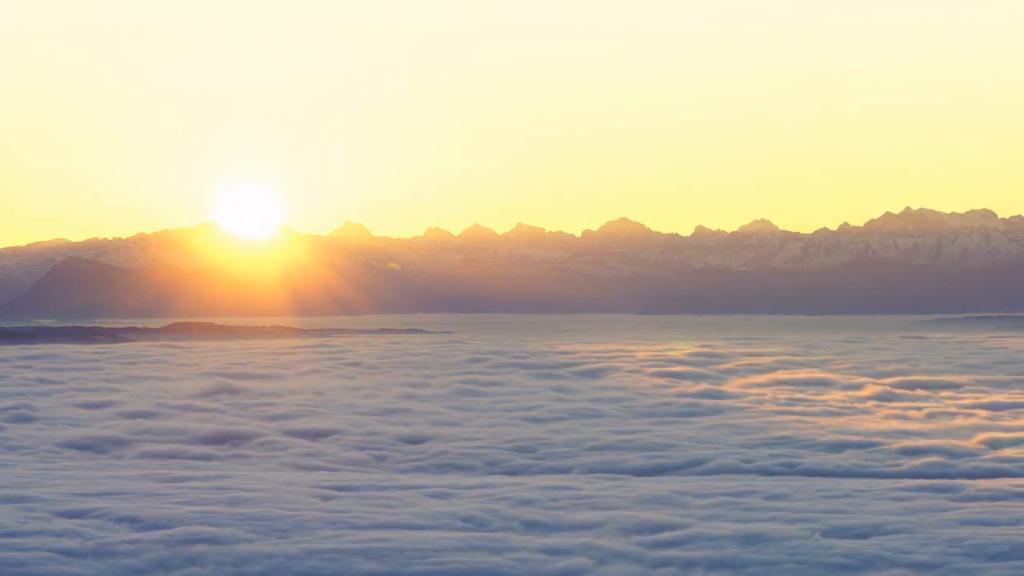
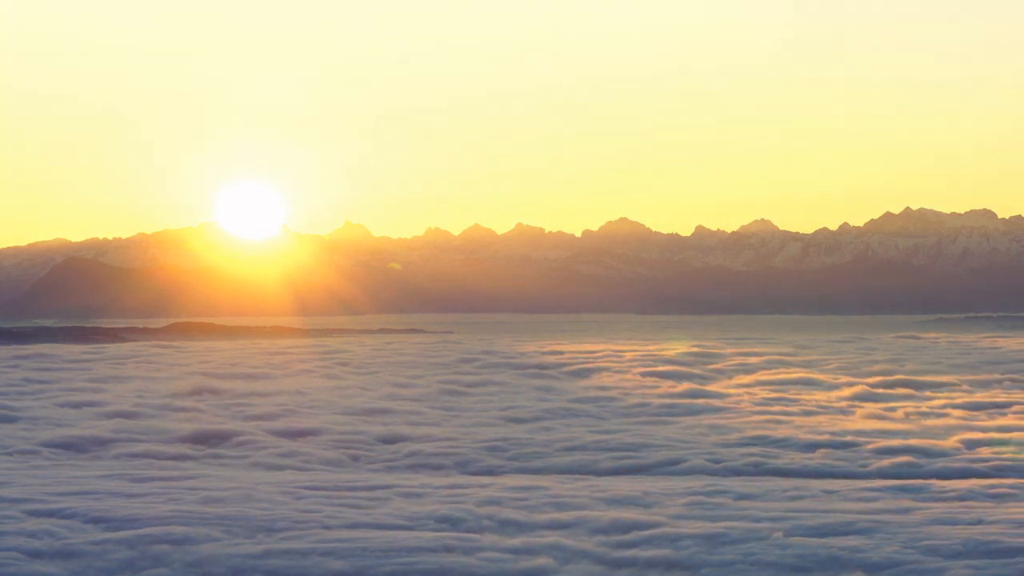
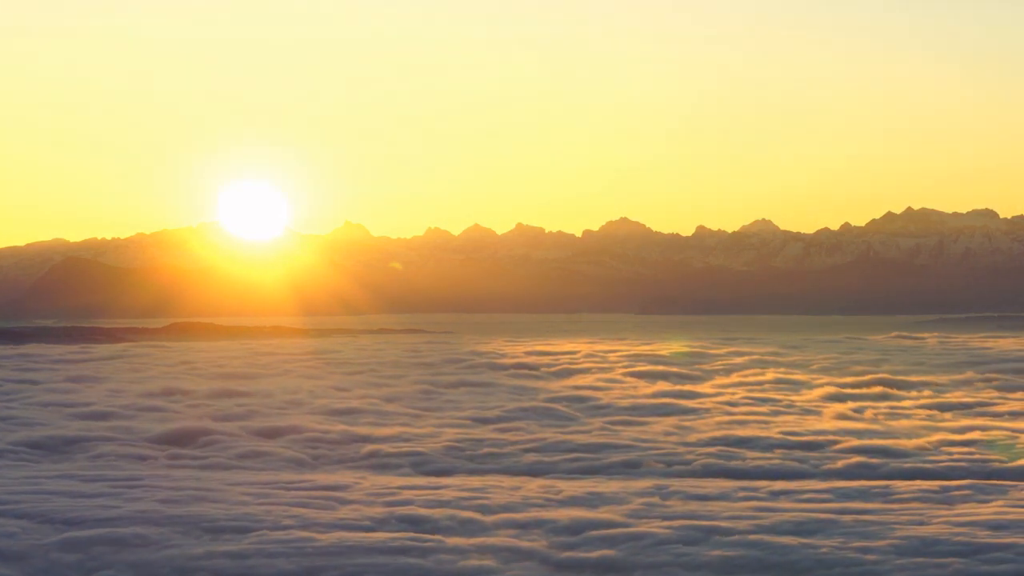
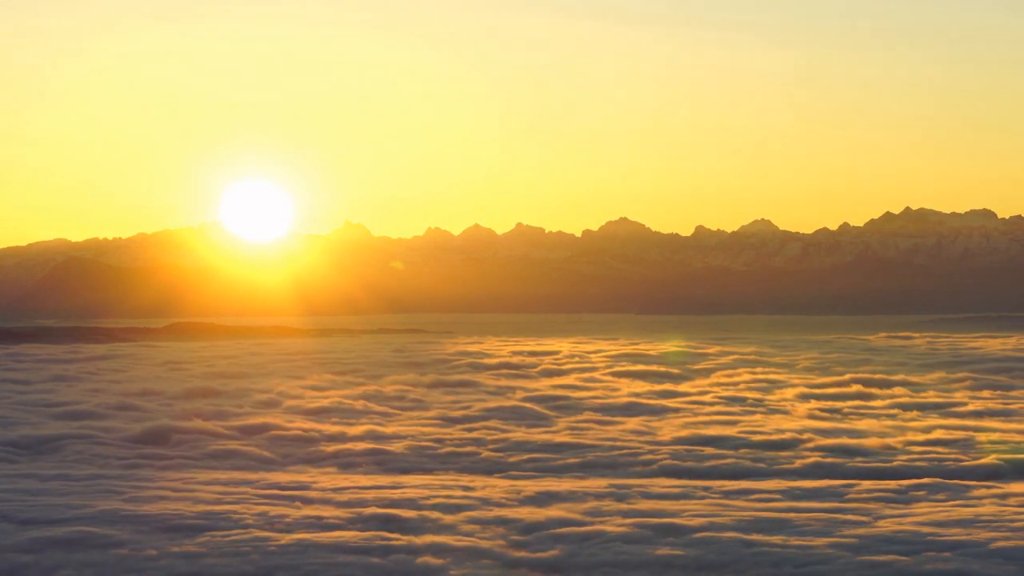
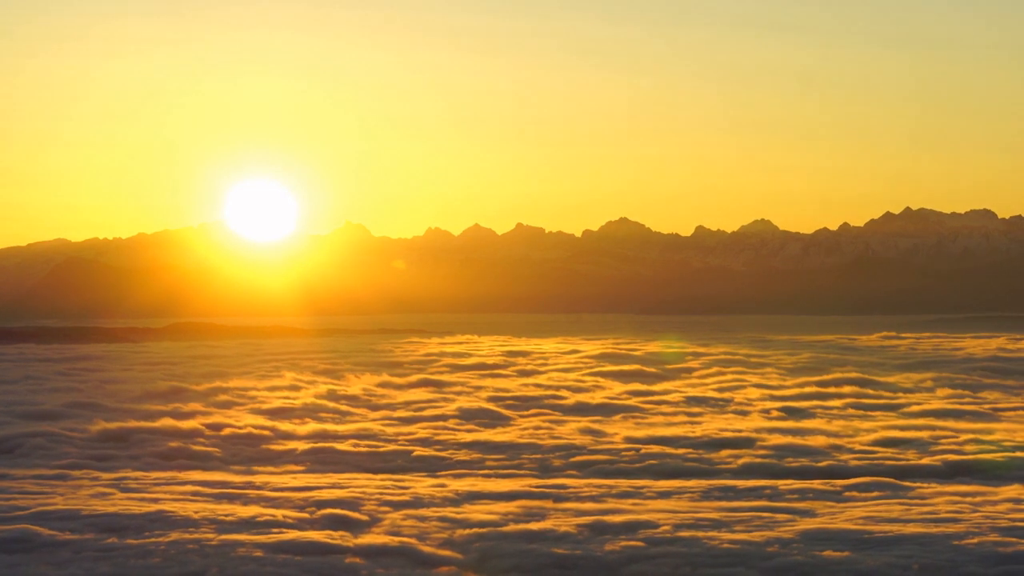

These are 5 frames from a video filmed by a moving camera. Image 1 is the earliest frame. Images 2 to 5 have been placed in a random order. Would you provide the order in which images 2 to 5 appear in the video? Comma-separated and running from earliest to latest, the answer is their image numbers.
2, 3, 4, 5
